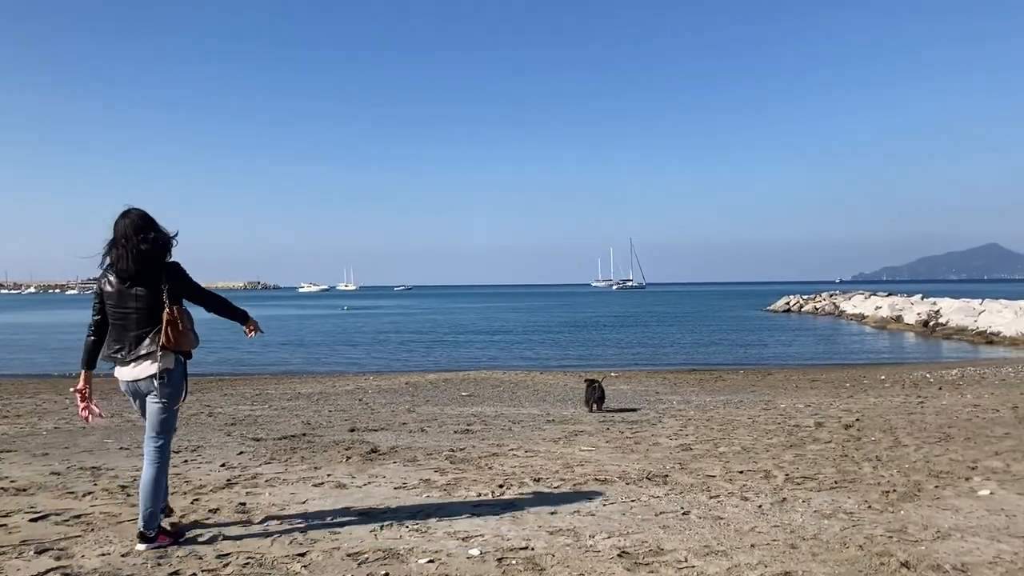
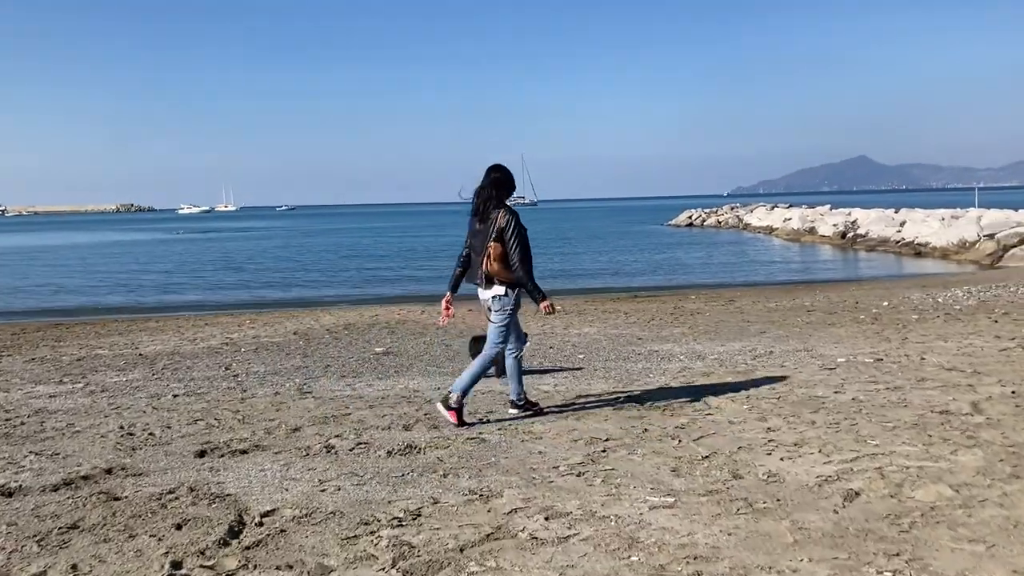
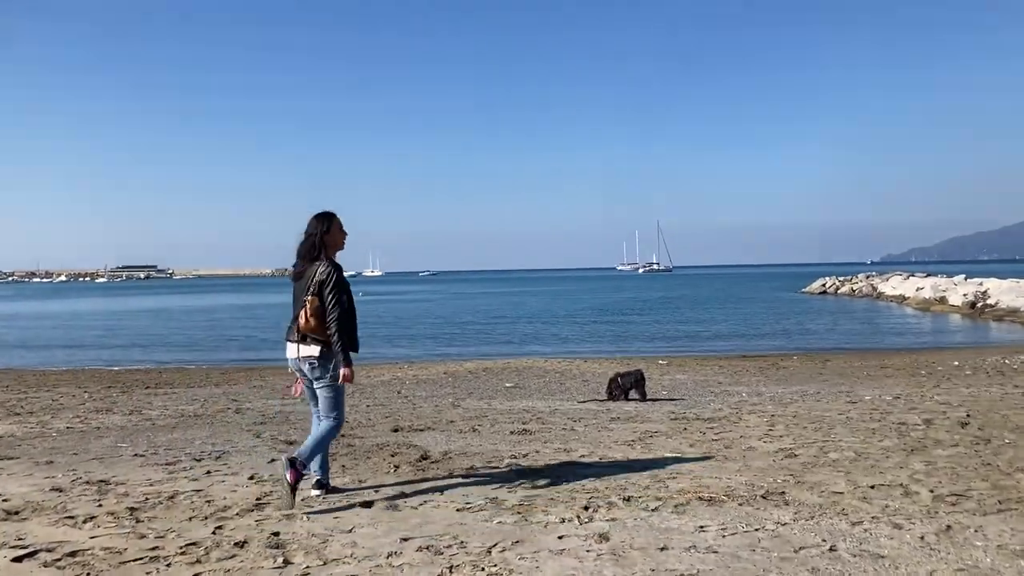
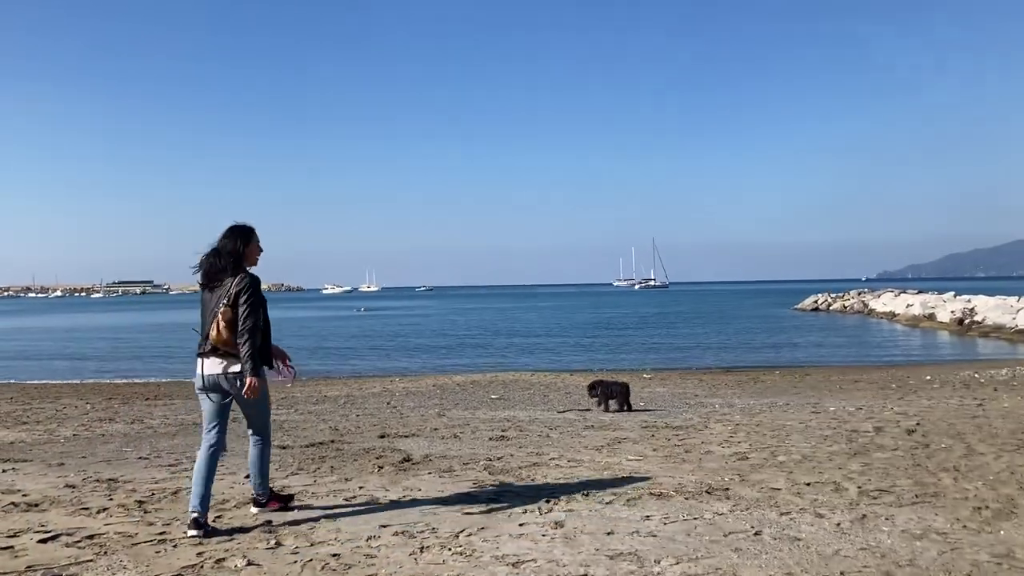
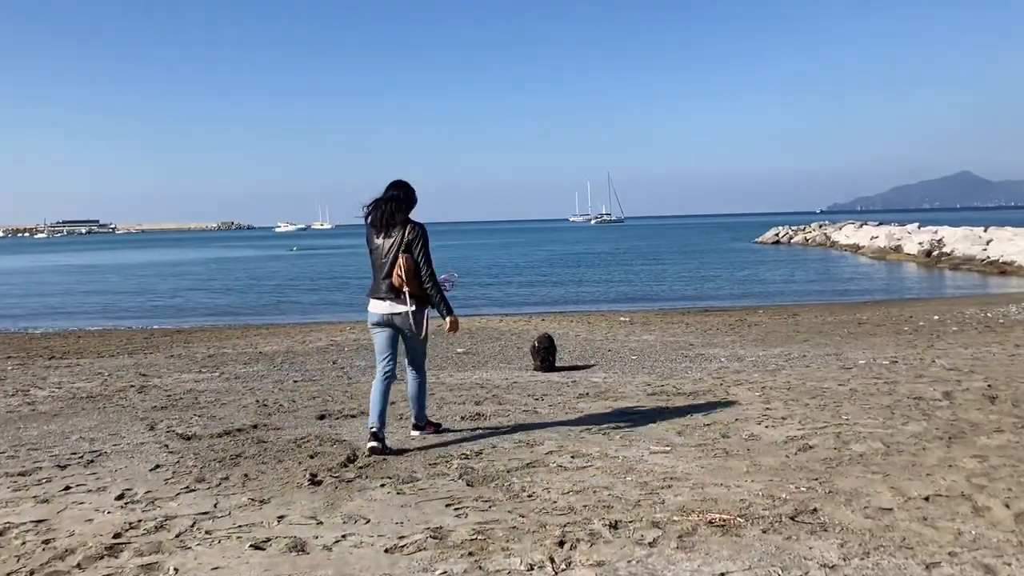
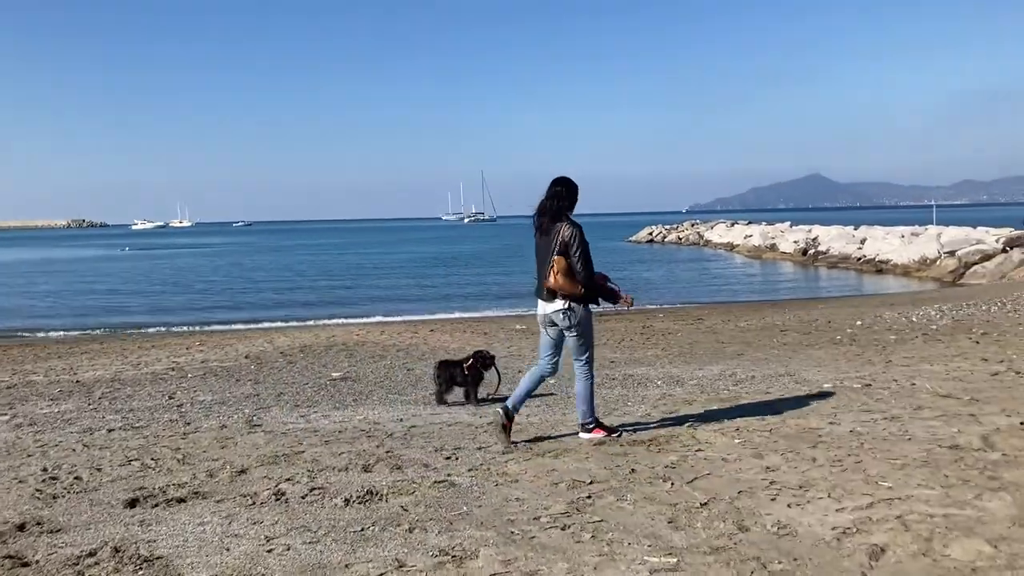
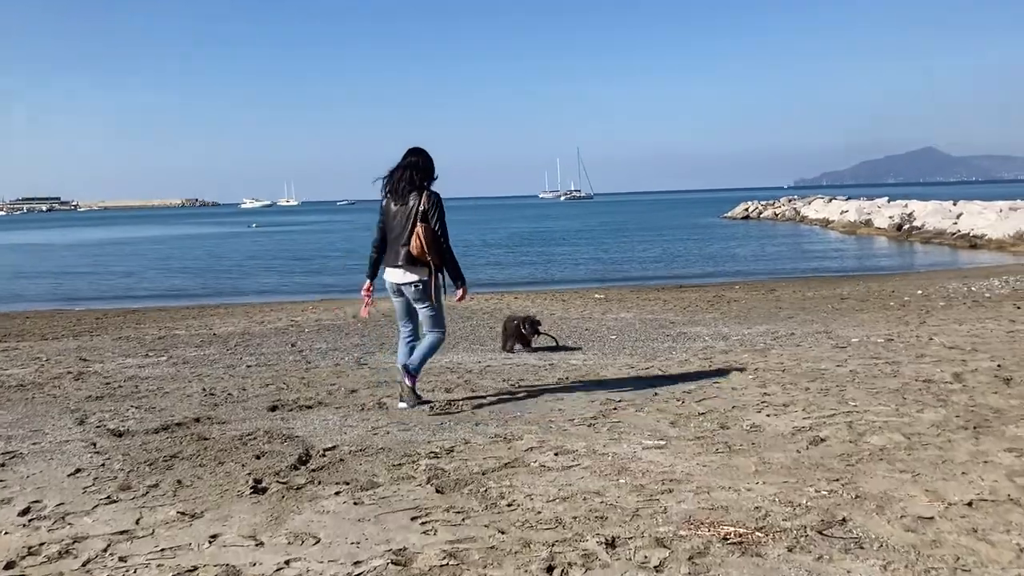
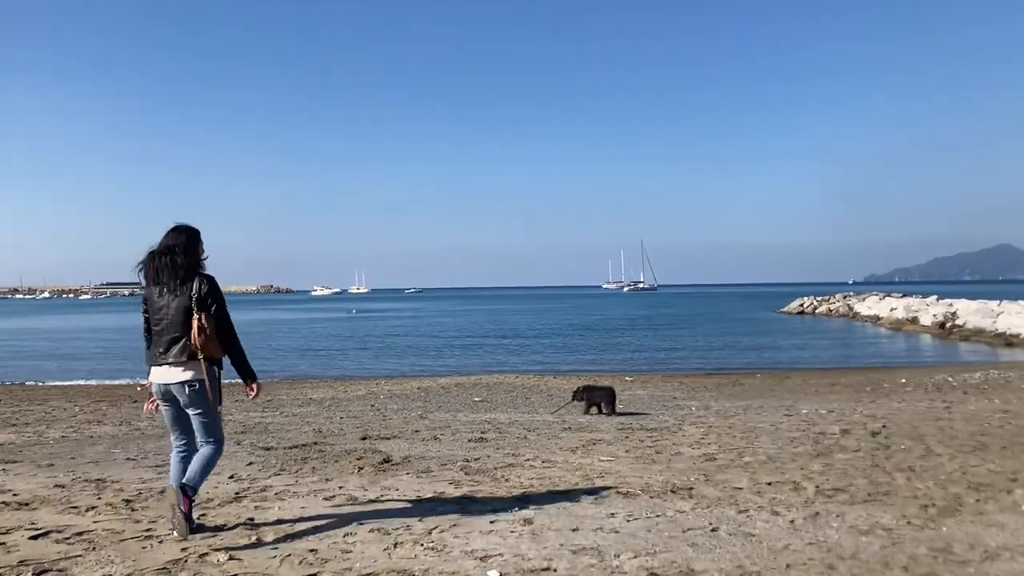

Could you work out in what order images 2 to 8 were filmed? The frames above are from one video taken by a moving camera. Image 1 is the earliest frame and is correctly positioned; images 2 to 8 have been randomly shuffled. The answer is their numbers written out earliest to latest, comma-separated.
8, 4, 3, 5, 7, 2, 6
